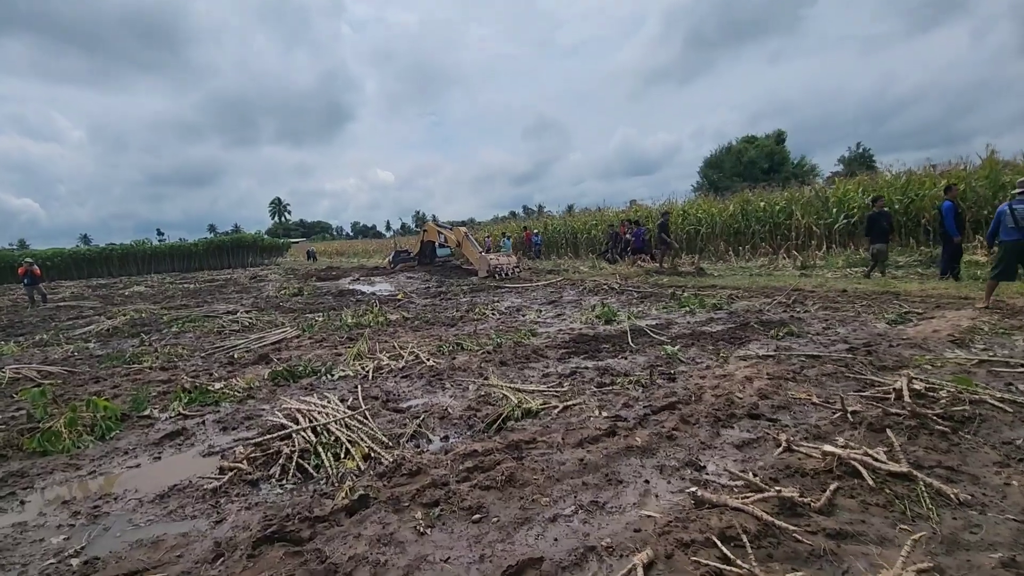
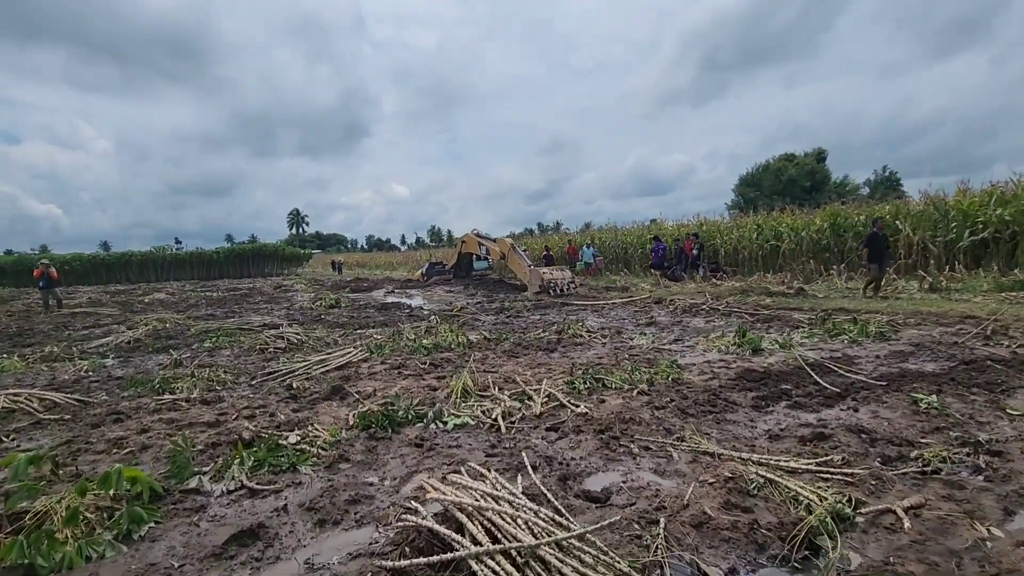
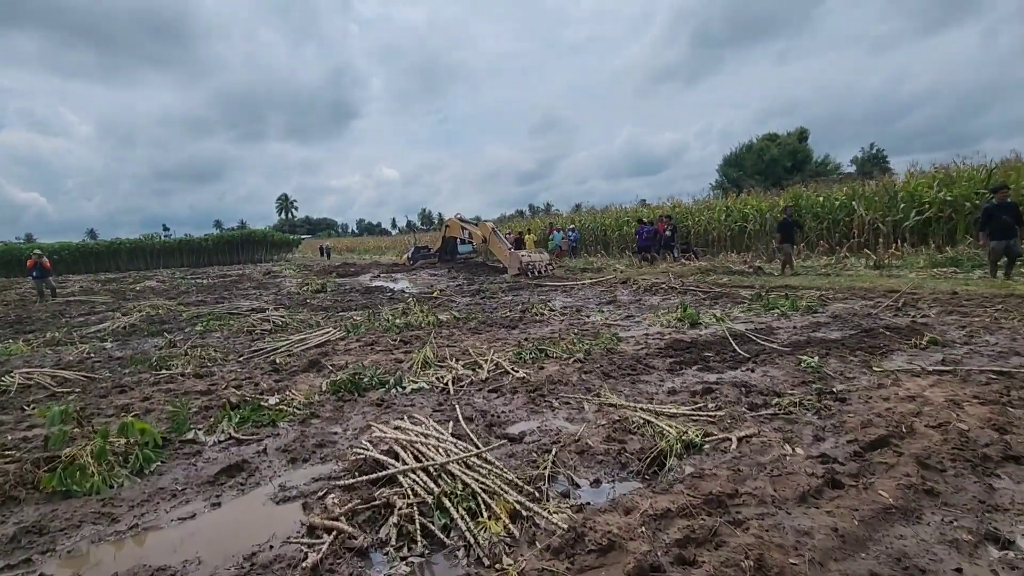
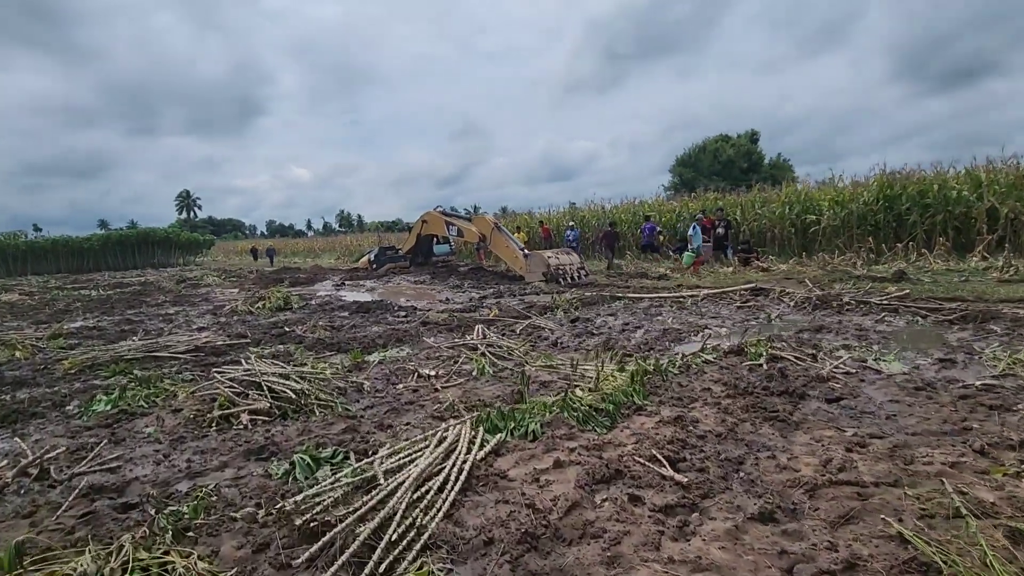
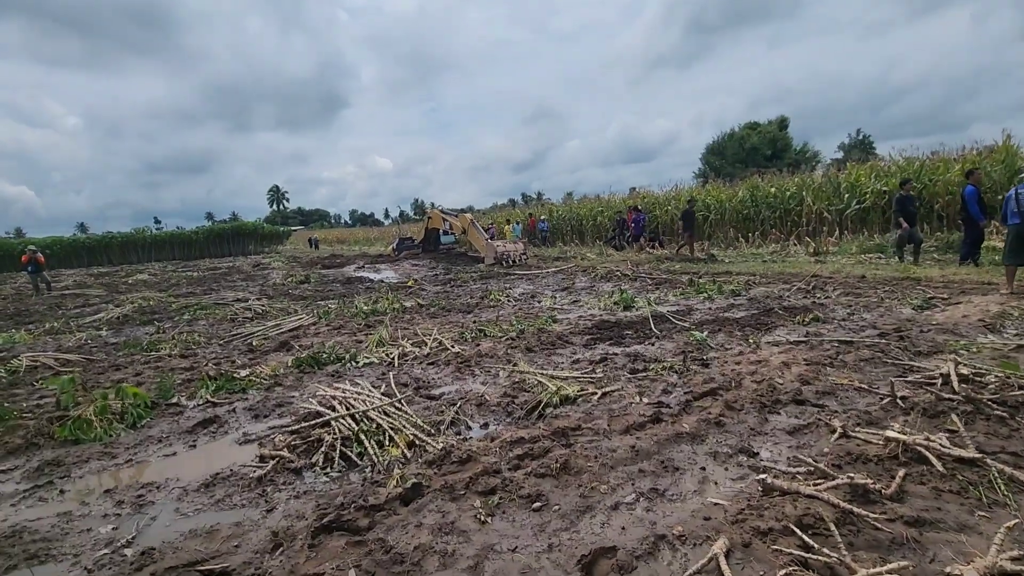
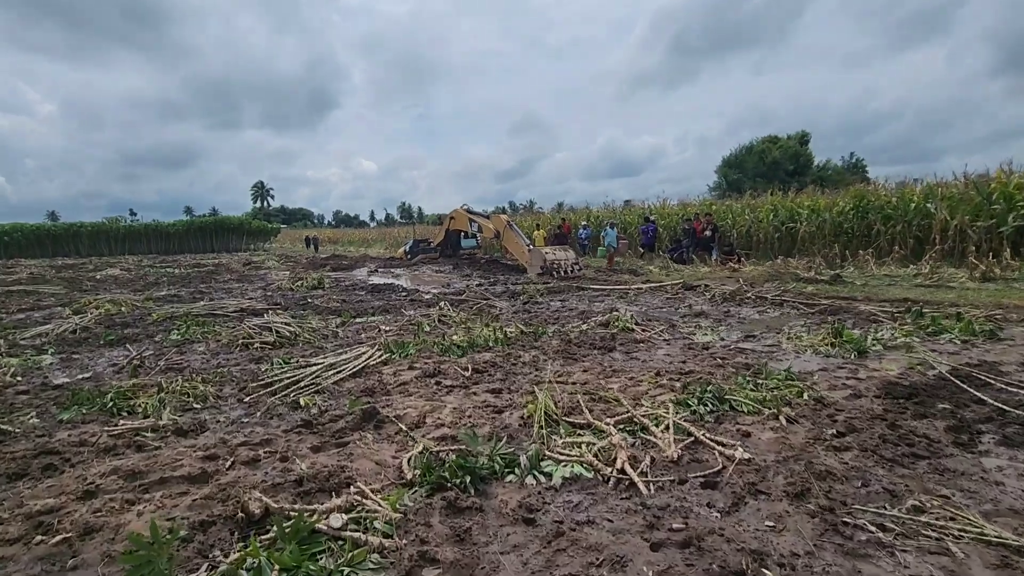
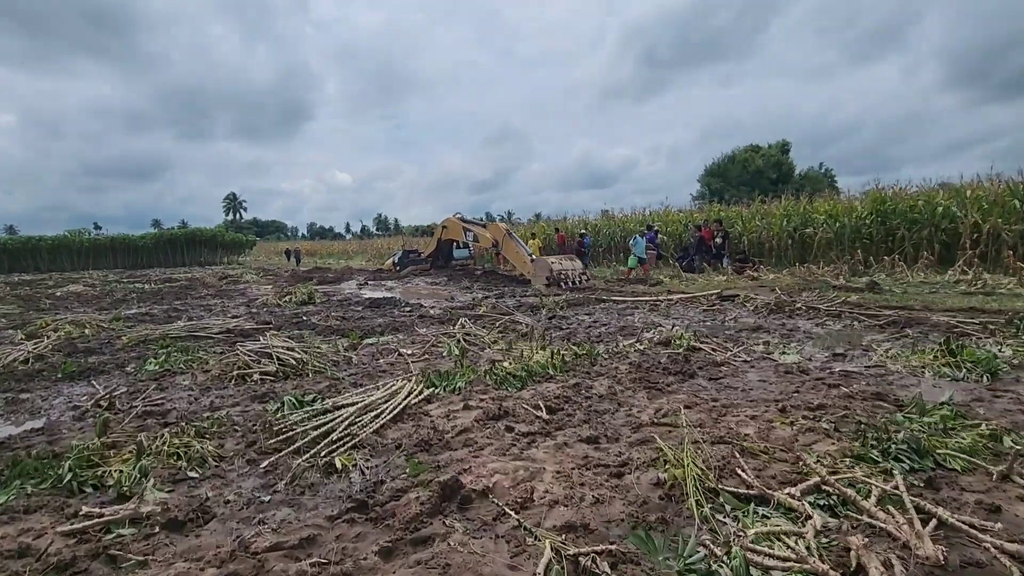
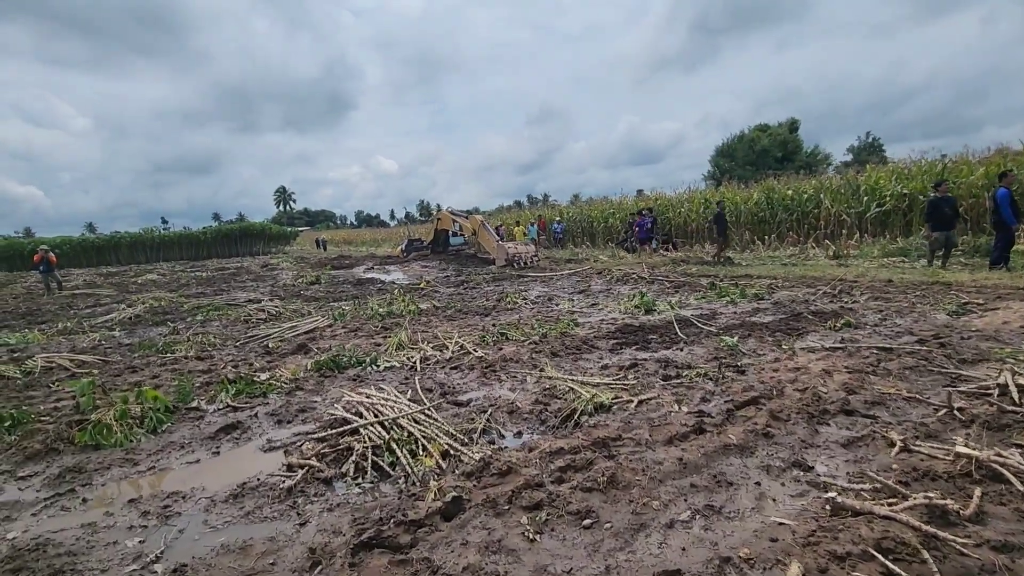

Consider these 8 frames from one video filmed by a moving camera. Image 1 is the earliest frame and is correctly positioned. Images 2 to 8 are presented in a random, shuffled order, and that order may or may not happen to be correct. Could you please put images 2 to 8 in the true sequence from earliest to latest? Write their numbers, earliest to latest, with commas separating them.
5, 8, 3, 2, 6, 7, 4
